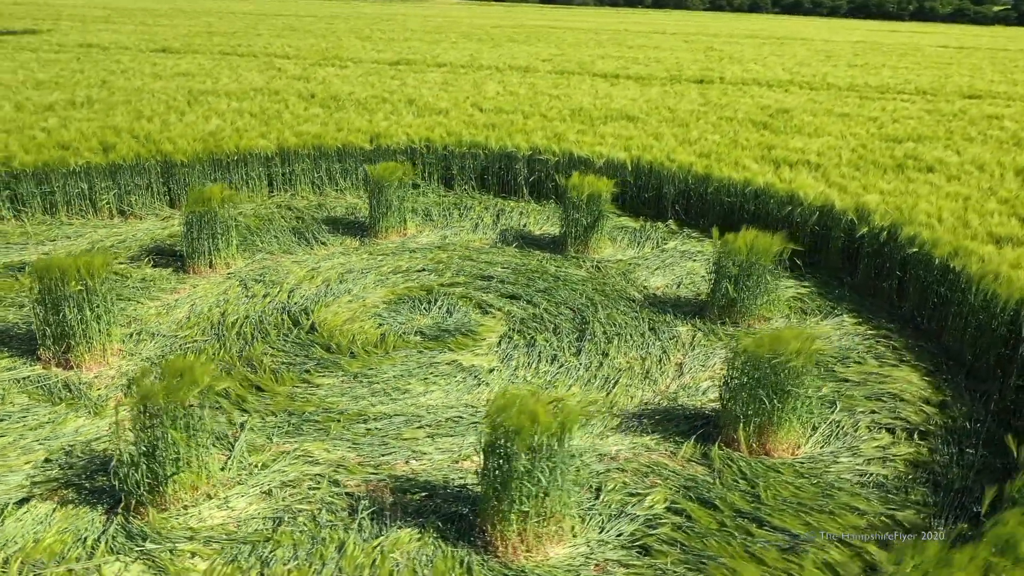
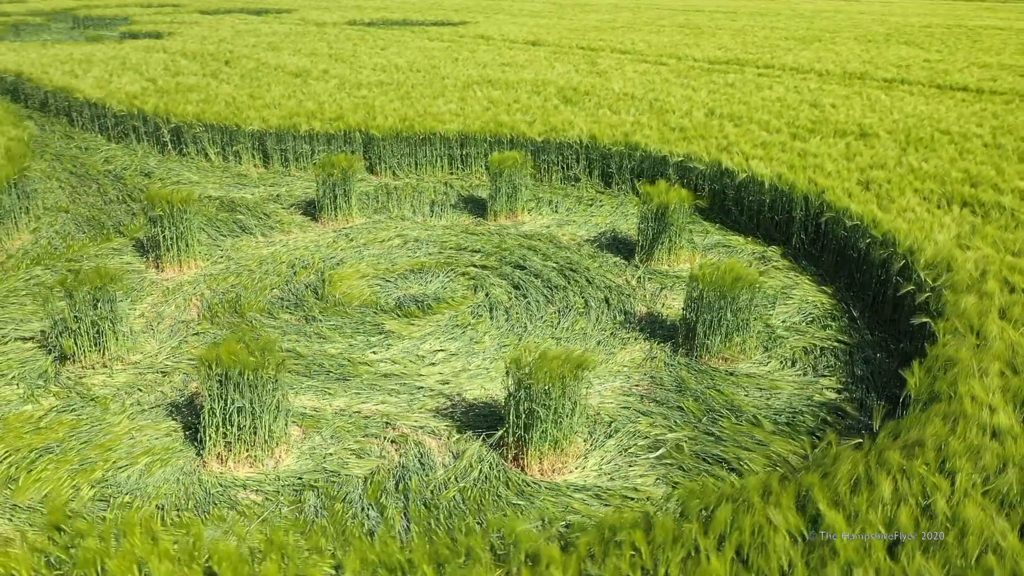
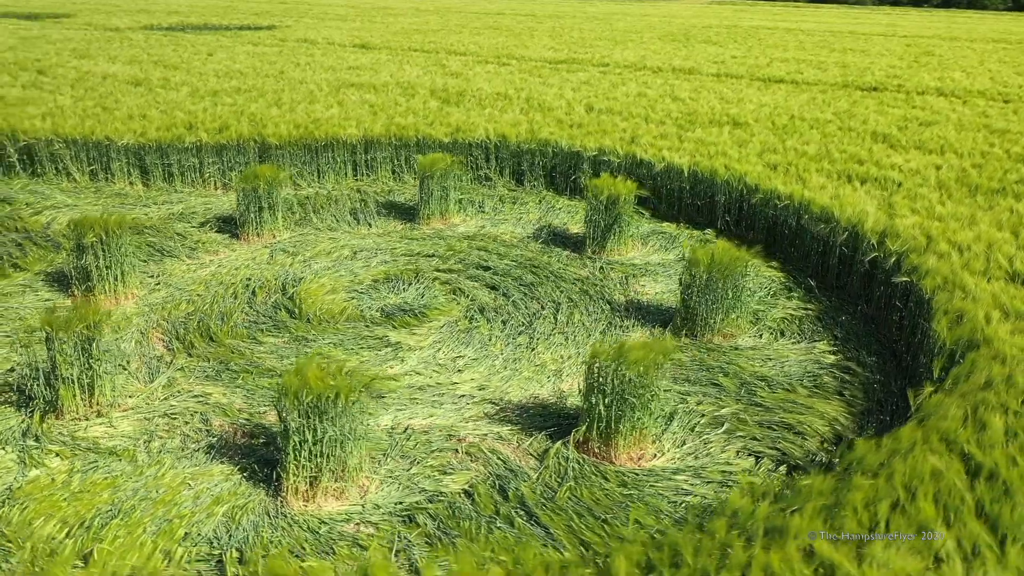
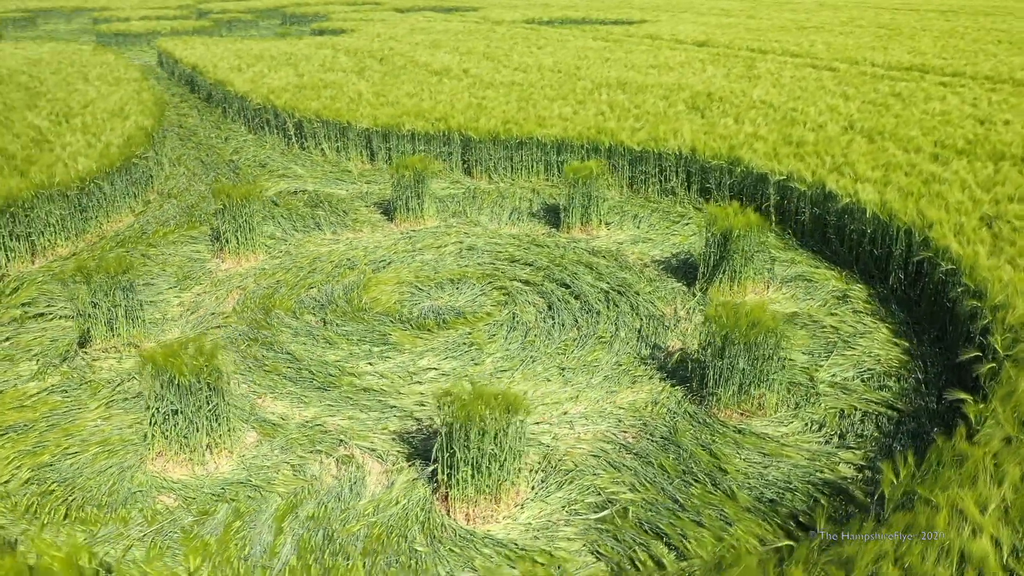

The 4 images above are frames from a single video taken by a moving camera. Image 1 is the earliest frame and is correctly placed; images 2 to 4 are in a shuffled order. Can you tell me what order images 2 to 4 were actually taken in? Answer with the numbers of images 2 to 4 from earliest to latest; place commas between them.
3, 2, 4
